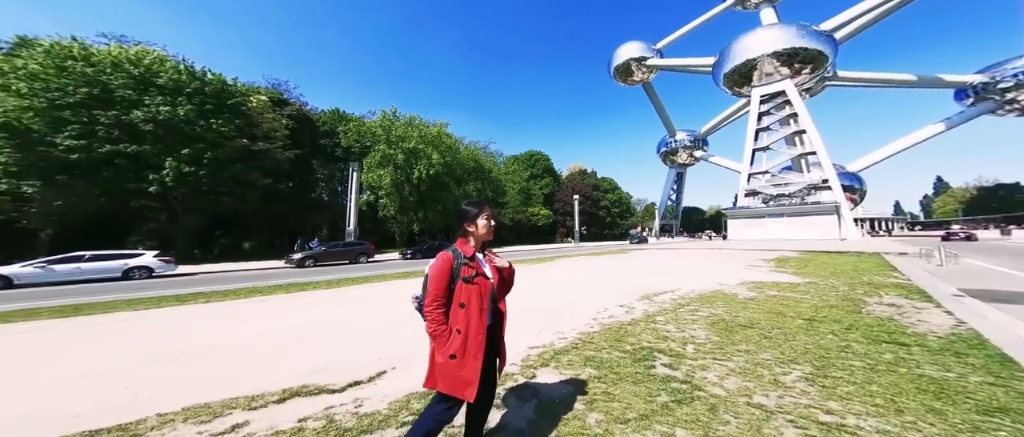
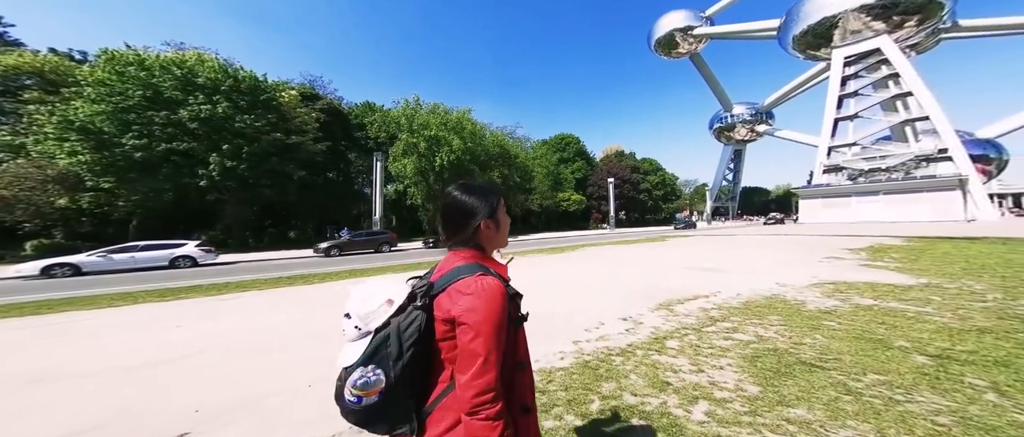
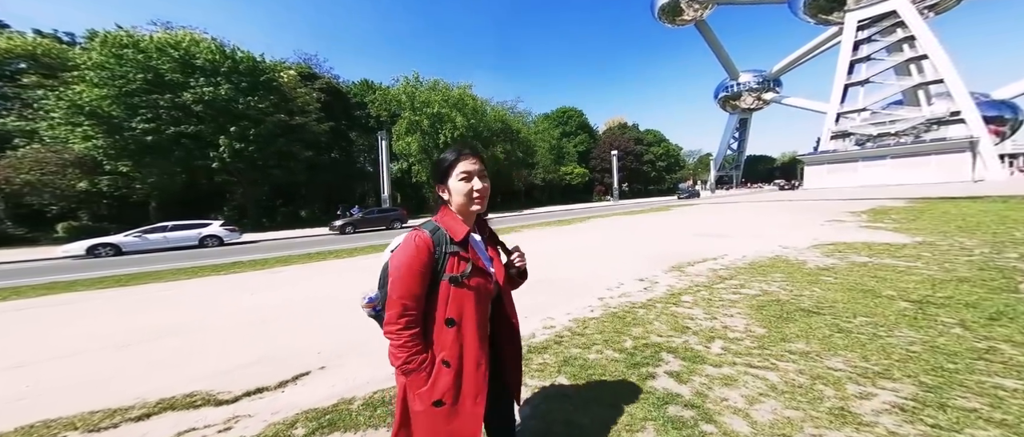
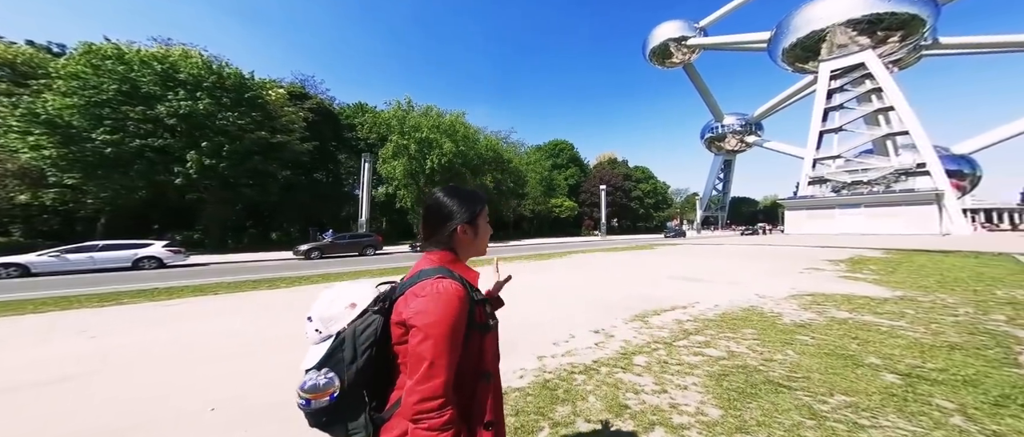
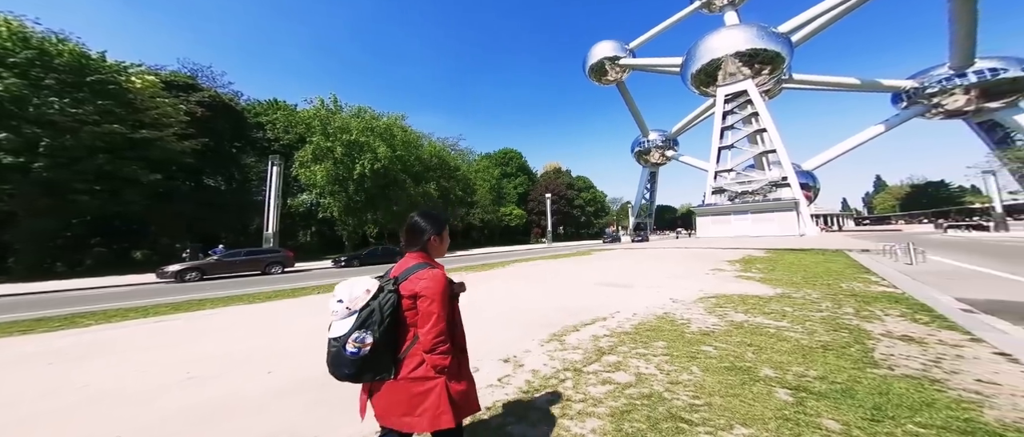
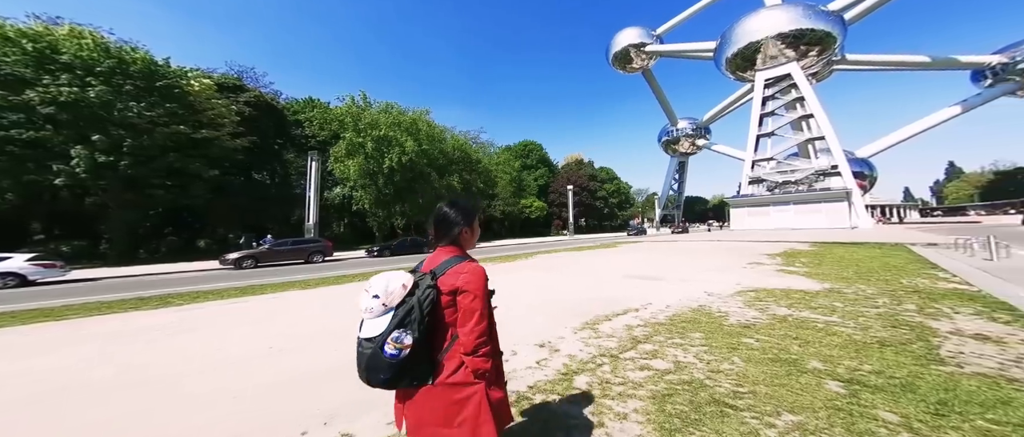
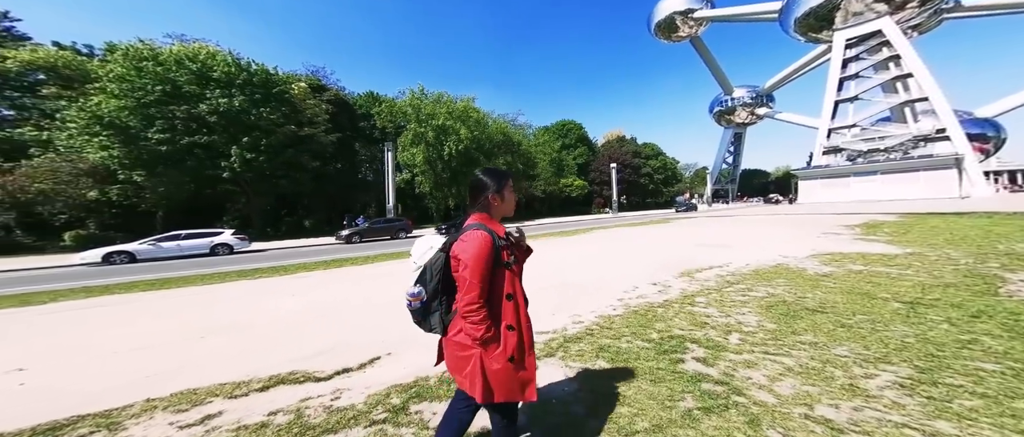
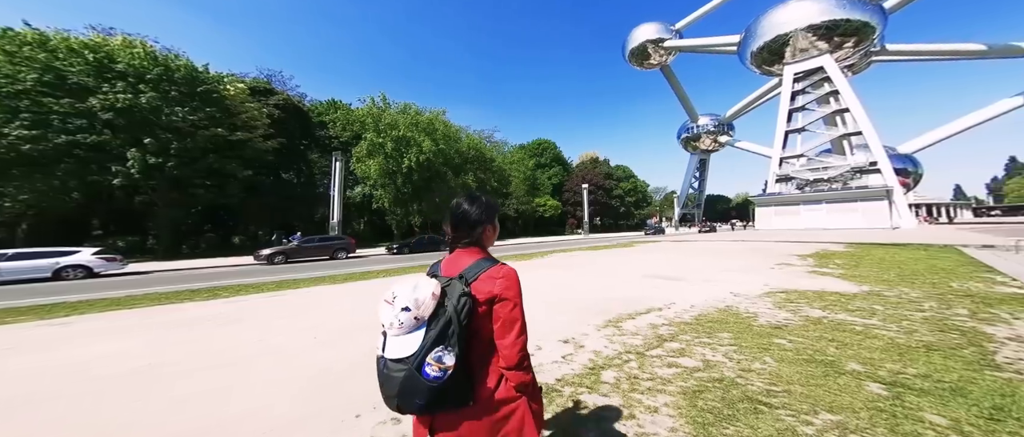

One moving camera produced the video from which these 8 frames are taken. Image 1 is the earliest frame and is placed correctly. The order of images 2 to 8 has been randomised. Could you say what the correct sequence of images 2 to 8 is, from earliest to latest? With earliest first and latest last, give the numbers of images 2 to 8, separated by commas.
7, 3, 2, 4, 8, 6, 5
